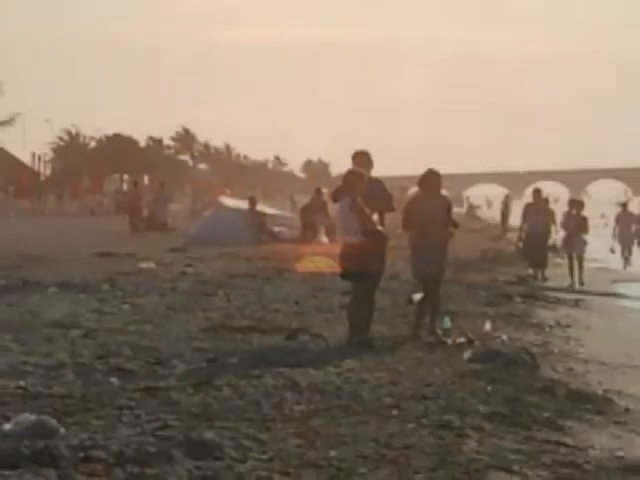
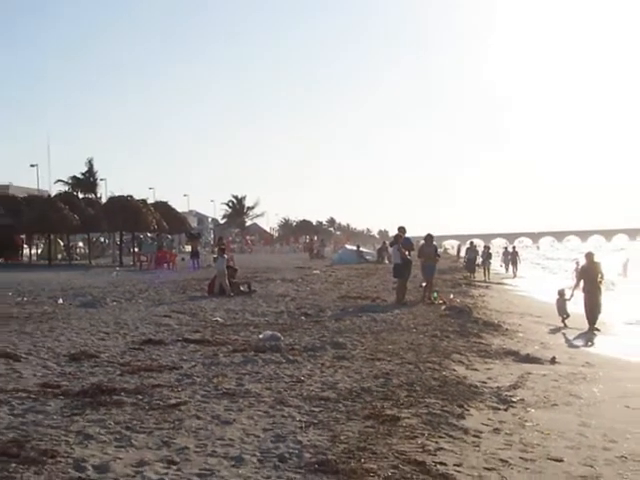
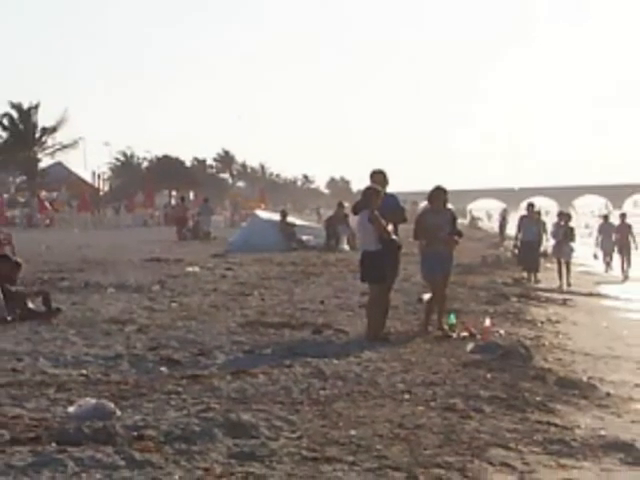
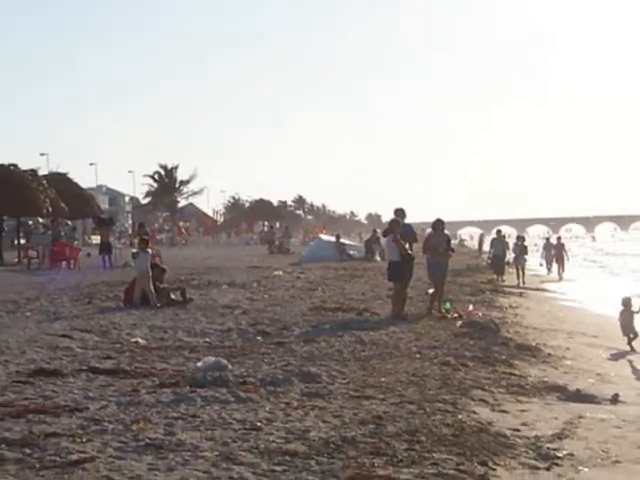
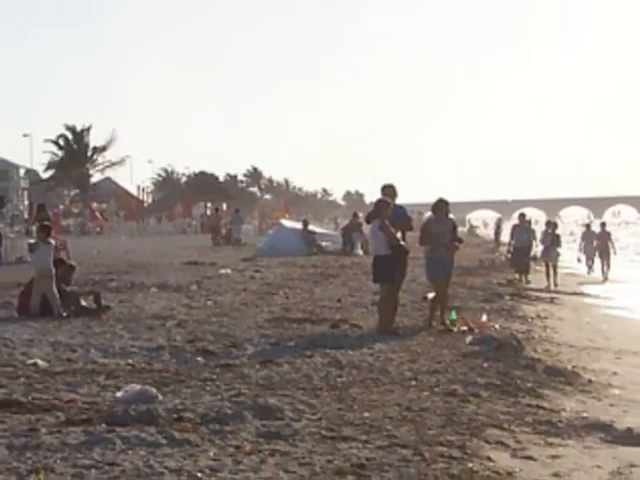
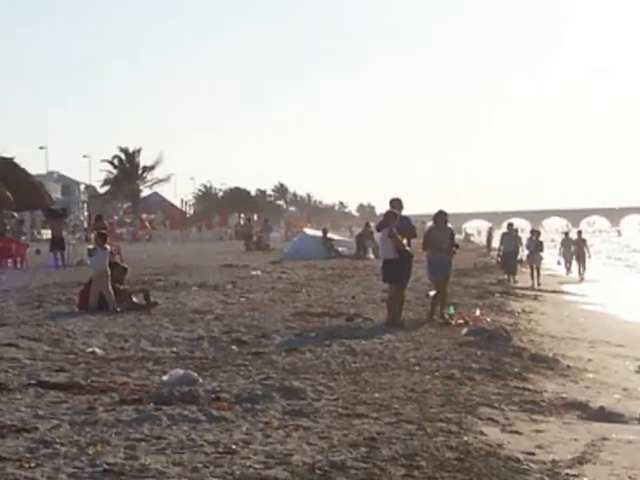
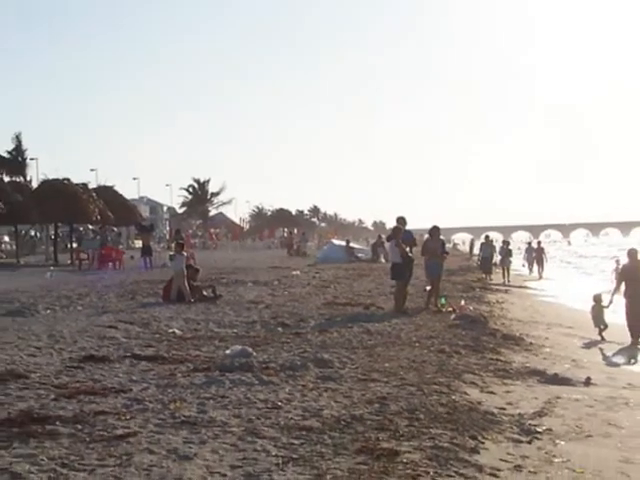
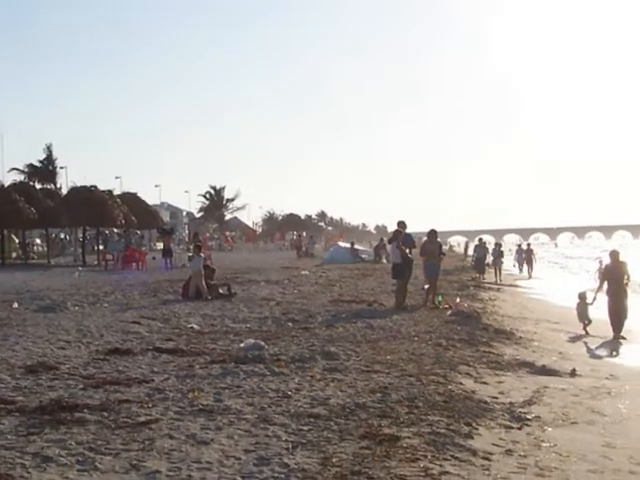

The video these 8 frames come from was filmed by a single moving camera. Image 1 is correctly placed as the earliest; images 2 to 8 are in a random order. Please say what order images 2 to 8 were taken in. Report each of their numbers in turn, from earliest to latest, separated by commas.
3, 5, 6, 4, 7, 8, 2
